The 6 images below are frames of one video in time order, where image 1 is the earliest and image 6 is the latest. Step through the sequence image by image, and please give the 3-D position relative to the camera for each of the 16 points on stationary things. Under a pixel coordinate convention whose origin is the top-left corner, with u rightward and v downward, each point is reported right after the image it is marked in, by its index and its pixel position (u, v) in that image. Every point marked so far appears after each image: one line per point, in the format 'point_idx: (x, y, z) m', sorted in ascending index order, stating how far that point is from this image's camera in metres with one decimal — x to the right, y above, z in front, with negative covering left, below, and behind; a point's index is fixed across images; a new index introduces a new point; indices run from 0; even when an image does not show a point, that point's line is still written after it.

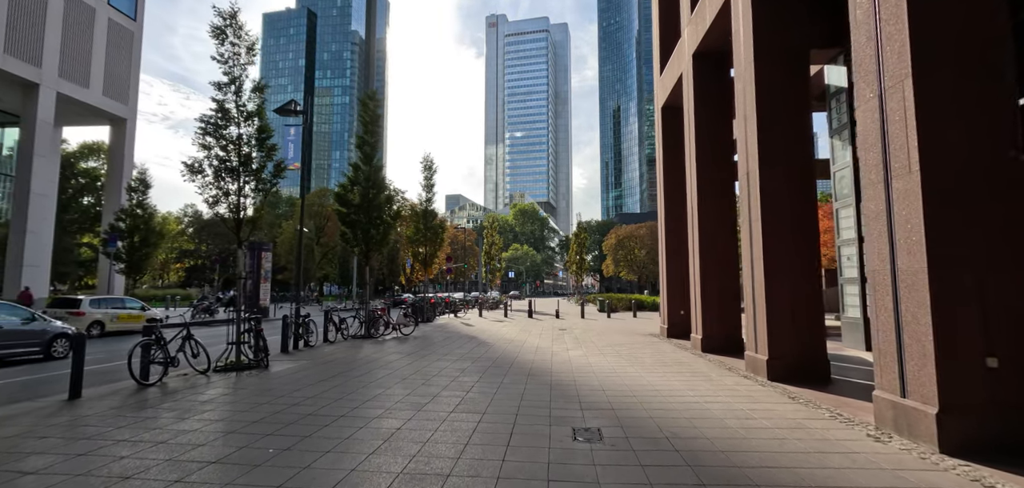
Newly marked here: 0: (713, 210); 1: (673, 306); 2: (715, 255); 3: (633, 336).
0: (+5.7, +1.0, +12.8) m
1: (+5.8, -2.2, +16.4) m
2: (+5.6, -0.3, +12.6) m
3: (+4.6, -3.5, +17.3) m
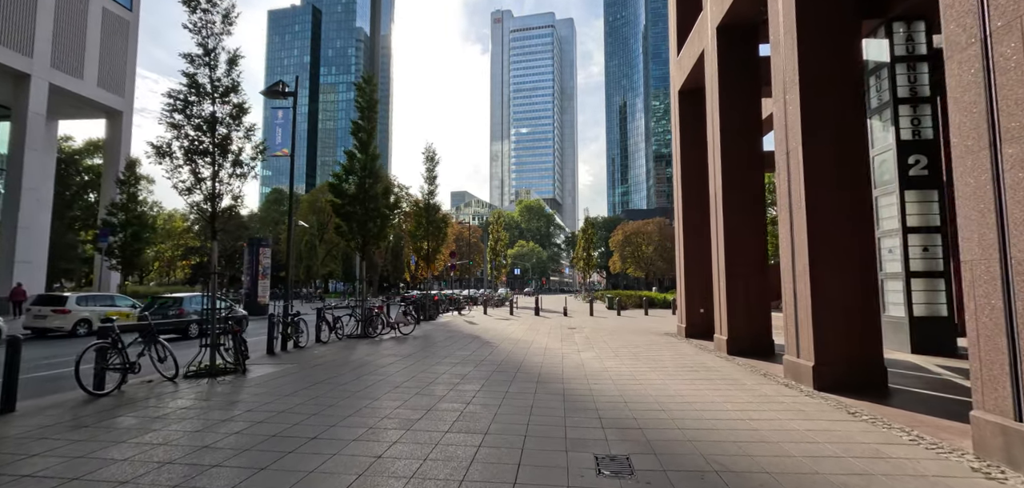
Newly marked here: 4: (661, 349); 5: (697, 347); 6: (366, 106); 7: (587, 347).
0: (+5.8, +1.2, +11.6) m
1: (+6.0, -2.0, +15.2) m
2: (+5.8, -0.1, +11.4) m
3: (+4.8, -3.3, +16.1) m
4: (+4.2, -2.9, +12.7) m
5: (+5.1, -2.9, +12.5) m
6: (-5.1, +4.8, +15.9) m
7: (+2.3, -3.1, +13.8) m
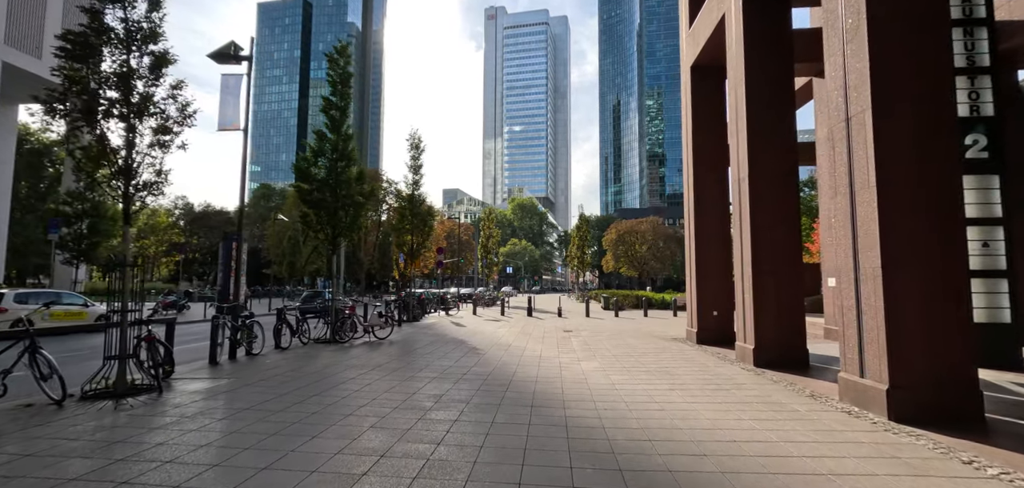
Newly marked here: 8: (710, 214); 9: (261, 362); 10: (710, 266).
0: (+5.6, +1.4, +10.0) m
1: (+5.7, -1.8, +13.6) m
2: (+5.6, +0.1, +9.8) m
3: (+4.5, -3.1, +14.5) m
4: (+3.9, -2.7, +11.0) m
5: (+4.9, -2.7, +10.8) m
6: (-5.4, +5.1, +14.1) m
7: (+2.0, -2.9, +12.1) m
8: (+5.9, +0.9, +13.8) m
9: (-5.6, -2.6, +10.2) m
10: (+5.9, -0.6, +13.6) m
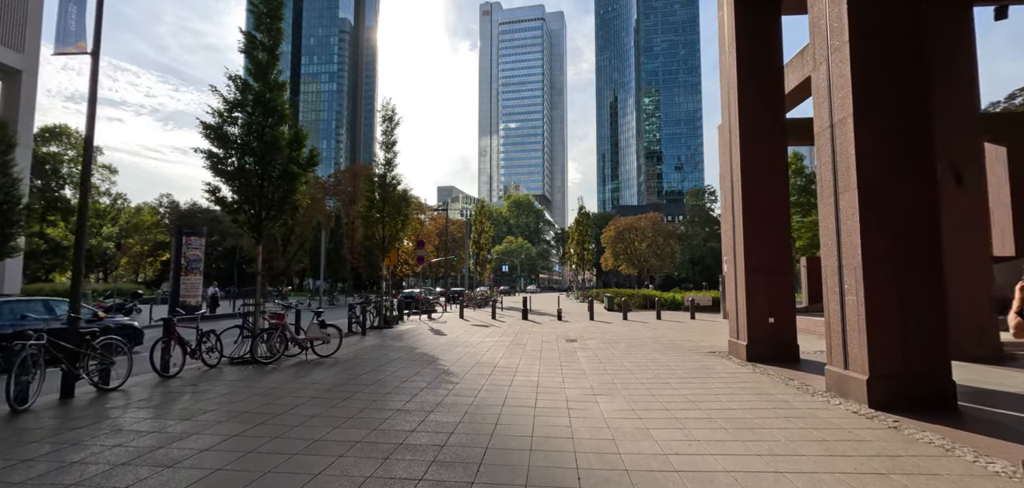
0: (+5.3, +1.7, +6.5) m
1: (+5.4, -1.5, +10.2) m
2: (+5.3, +0.4, +6.4) m
3: (+4.2, -2.7, +11.0) m
4: (+3.6, -2.4, +7.6) m
5: (+4.6, -2.3, +7.4) m
6: (-5.7, +5.4, +10.6) m
7: (+1.7, -2.5, +8.7) m
8: (+5.6, +1.3, +10.4) m
9: (-5.9, -2.3, +6.7) m
10: (+5.7, -0.3, +10.2) m
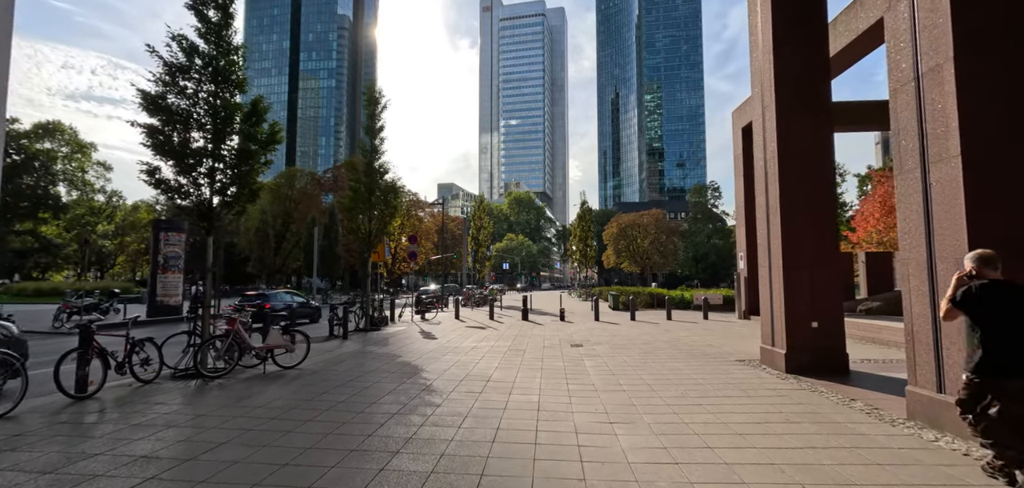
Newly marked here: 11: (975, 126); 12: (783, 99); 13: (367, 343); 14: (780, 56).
0: (+5.2, +1.9, +4.9) m
1: (+5.4, -1.3, +8.6) m
2: (+5.2, +0.6, +4.8) m
3: (+4.1, -2.5, +9.5) m
4: (+3.6, -2.2, +6.0) m
5: (+4.5, -2.2, +5.8) m
6: (-5.8, +5.6, +9.0) m
7: (+1.7, -2.4, +7.1) m
8: (+5.5, +1.5, +8.8) m
9: (-5.9, -2.2, +5.1) m
10: (+5.6, -0.1, +8.7) m
11: (+5.0, +1.3, +4.9) m
12: (+5.3, +2.8, +8.9) m
13: (-4.0, -2.7, +12.8) m
14: (+5.3, +3.7, +9.0) m
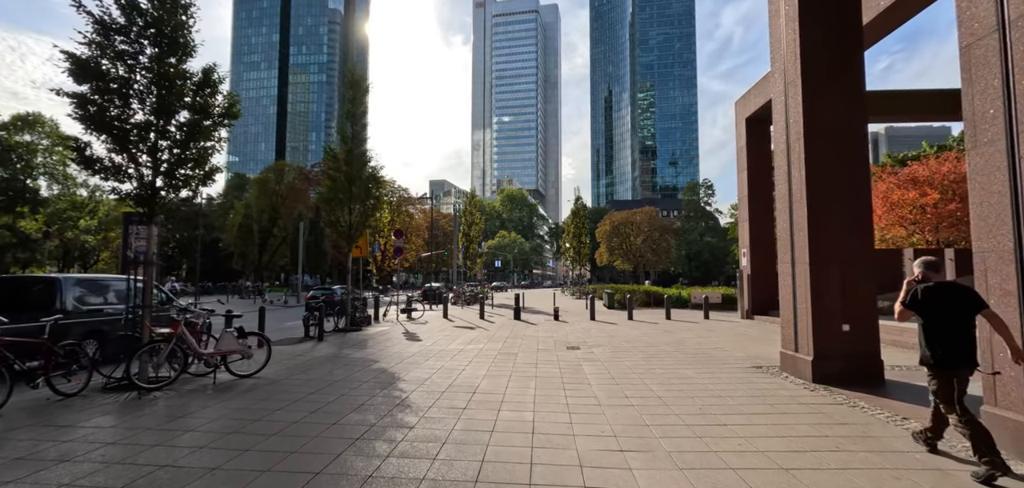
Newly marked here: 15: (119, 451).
0: (+5.2, +2.0, +3.9) m
1: (+5.2, -1.1, +7.6) m
2: (+5.1, +0.7, +3.8) m
3: (+3.9, -2.4, +8.5) m
4: (+3.4, -2.1, +5.0) m
5: (+4.4, -2.0, +4.8) m
6: (-5.9, +5.7, +7.8) m
7: (+1.5, -2.2, +6.0) m
8: (+5.4, +1.6, +7.8) m
9: (-6.1, -2.0, +3.9) m
10: (+5.4, 0.0, +7.6) m
11: (+4.9, +1.4, +3.9) m
12: (+5.2, +3.0, +7.9) m
13: (-4.2, -2.6, +11.6) m
14: (+5.2, +3.8, +7.9) m
15: (-3.9, -2.1, +4.5) m
